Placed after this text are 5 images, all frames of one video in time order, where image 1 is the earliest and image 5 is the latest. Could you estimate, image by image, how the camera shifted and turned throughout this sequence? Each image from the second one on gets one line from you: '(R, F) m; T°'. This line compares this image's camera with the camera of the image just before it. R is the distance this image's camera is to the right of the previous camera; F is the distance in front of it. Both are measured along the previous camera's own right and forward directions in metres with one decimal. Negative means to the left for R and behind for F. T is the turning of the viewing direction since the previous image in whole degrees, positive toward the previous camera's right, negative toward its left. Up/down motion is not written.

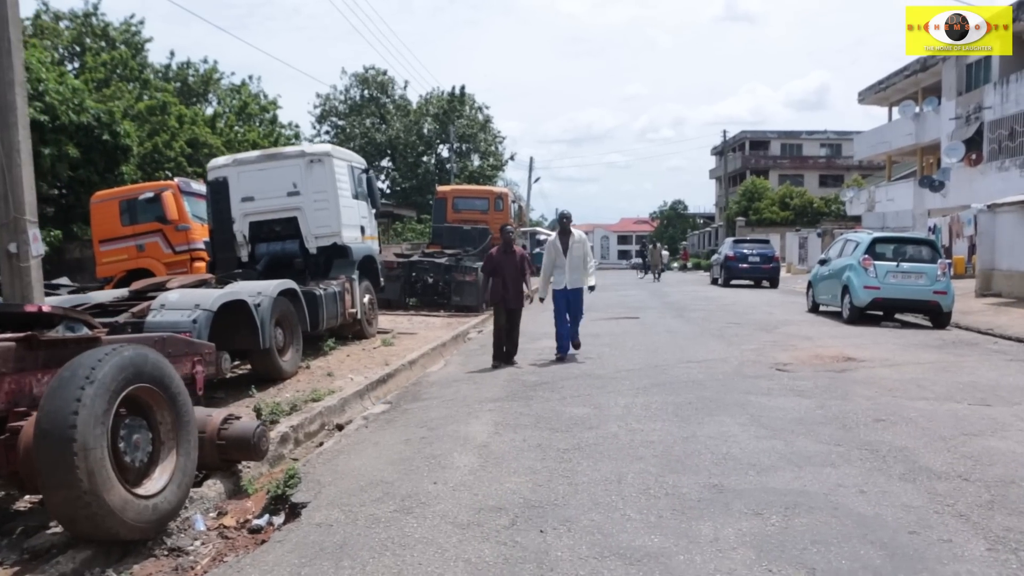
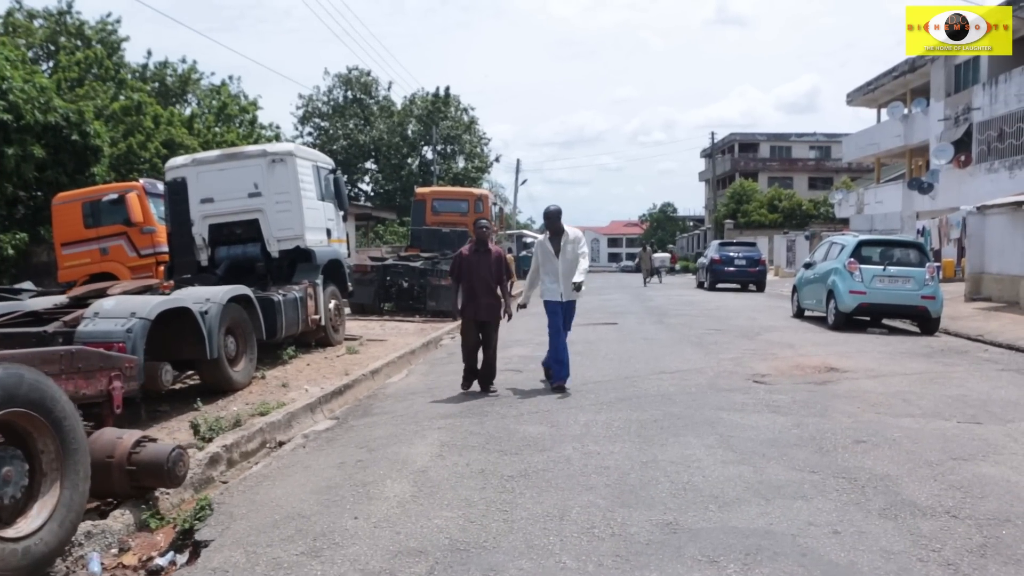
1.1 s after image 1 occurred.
(+0.3, +0.5) m; +1°
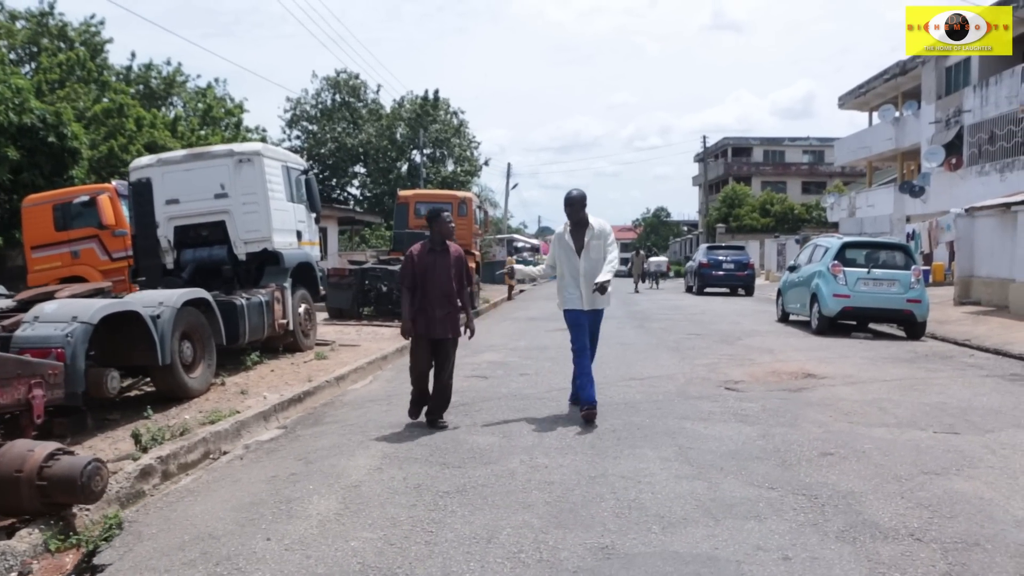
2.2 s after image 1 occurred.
(+0.3, +0.4) m; 0°
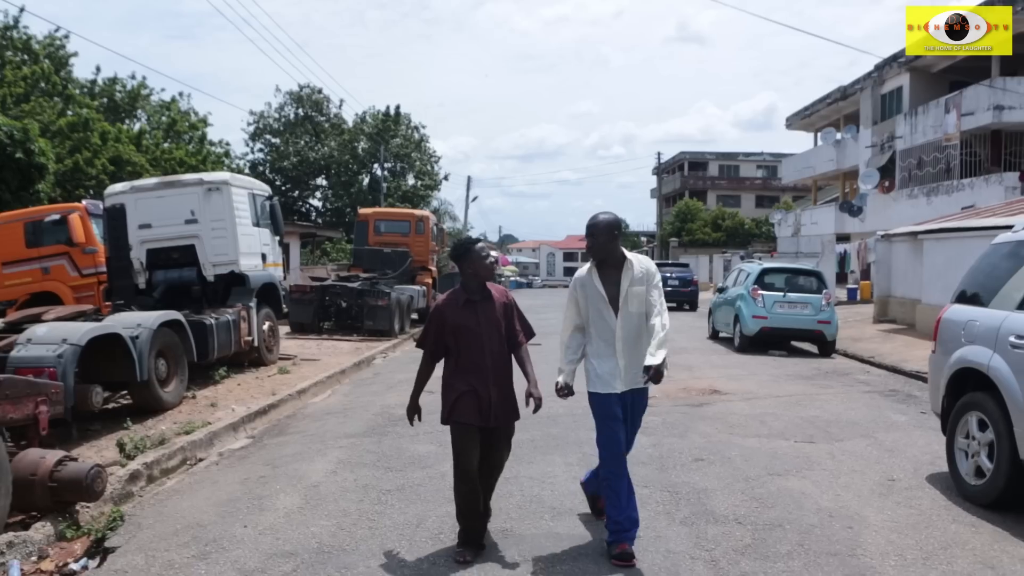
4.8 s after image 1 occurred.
(+0.2, -1.1) m; +2°
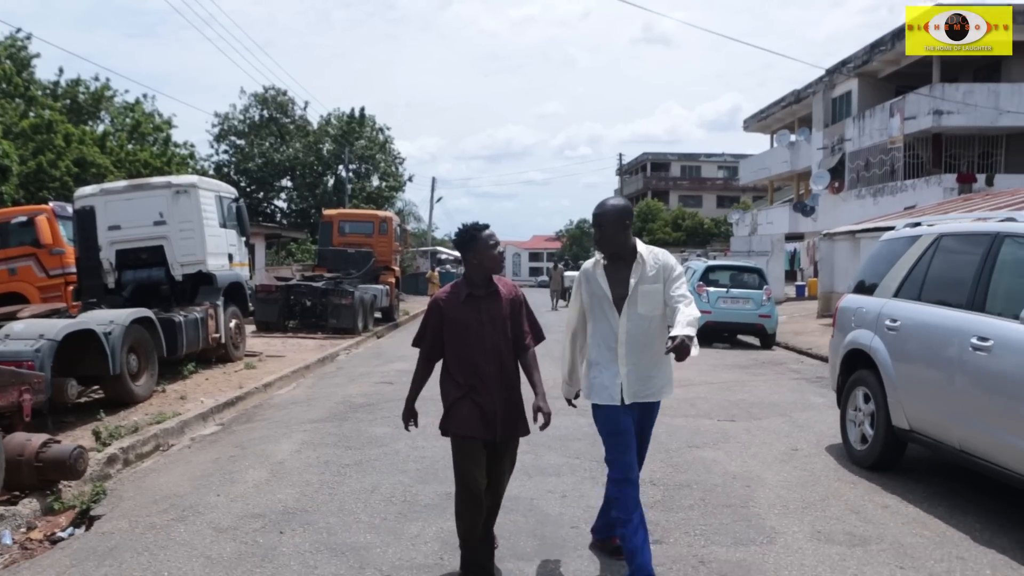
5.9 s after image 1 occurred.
(+0.2, -0.7) m; +2°
